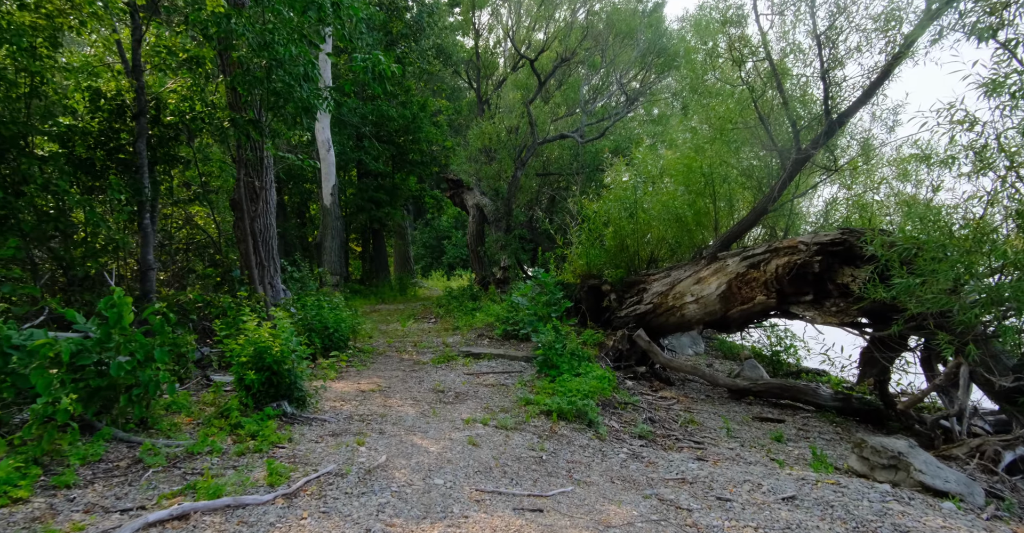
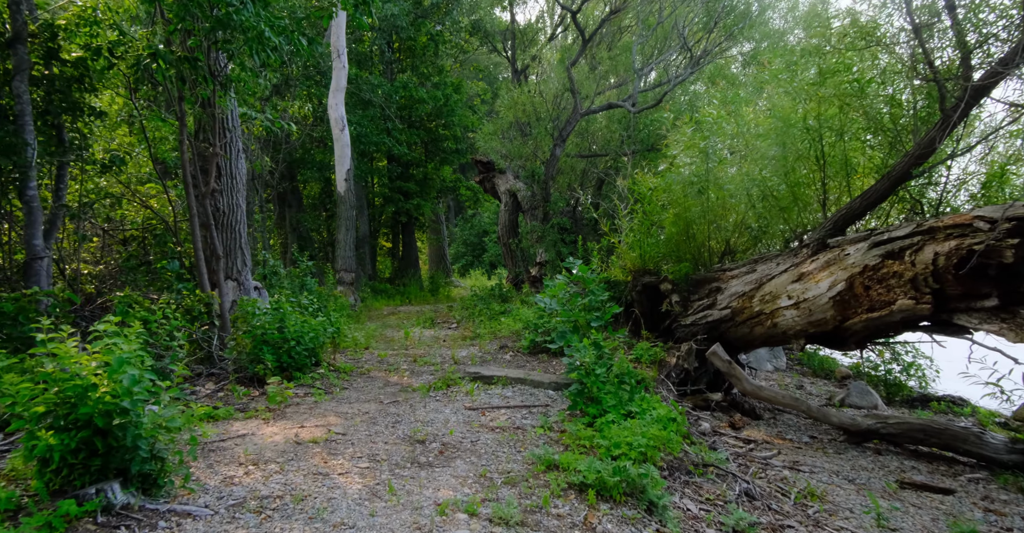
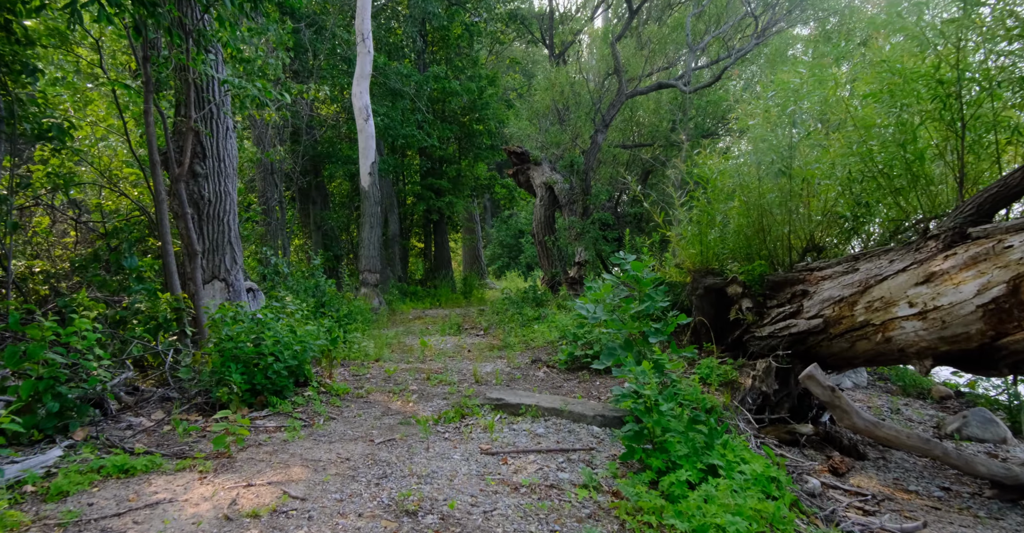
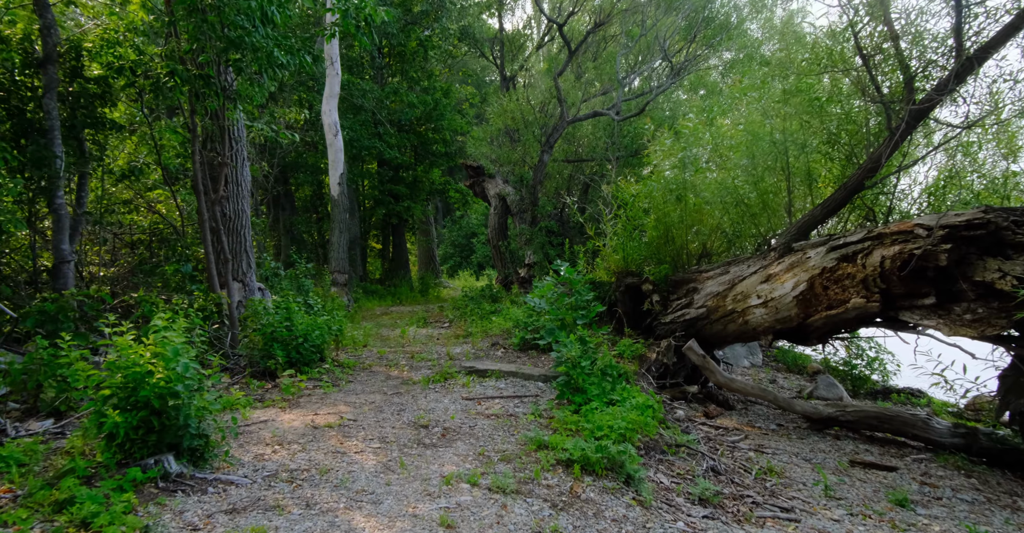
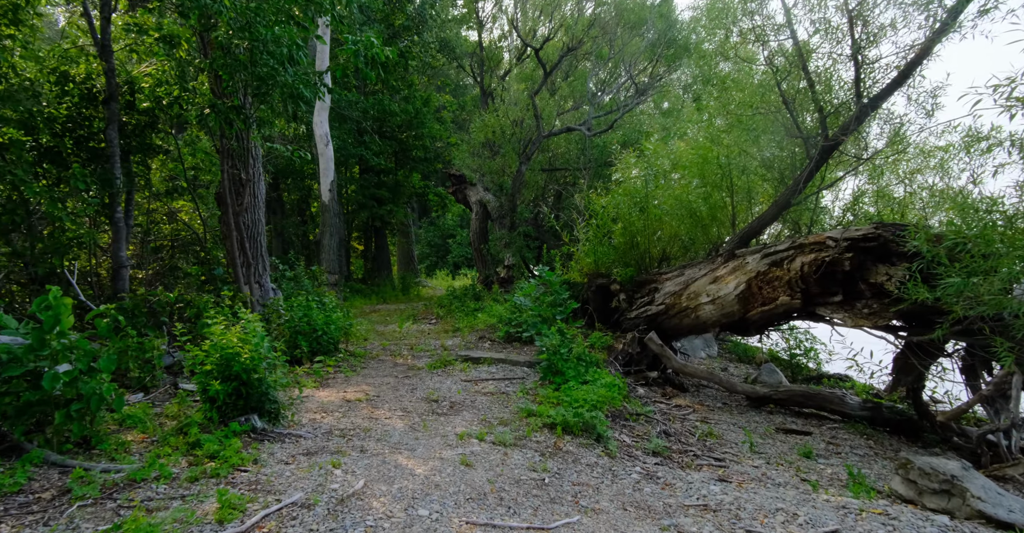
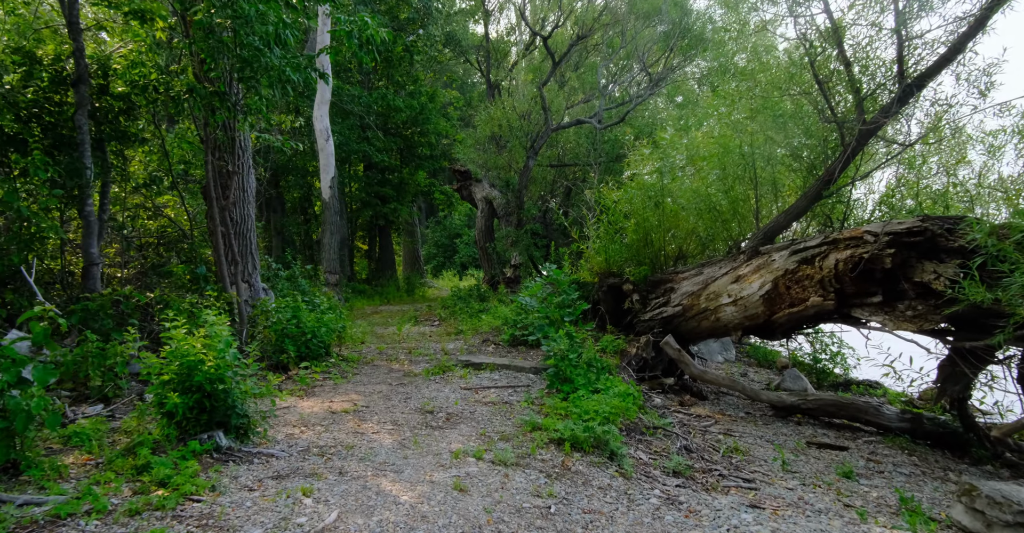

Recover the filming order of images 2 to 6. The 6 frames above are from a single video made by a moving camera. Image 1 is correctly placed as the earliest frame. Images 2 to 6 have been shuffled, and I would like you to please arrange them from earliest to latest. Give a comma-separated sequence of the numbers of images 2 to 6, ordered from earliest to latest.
5, 6, 4, 2, 3
